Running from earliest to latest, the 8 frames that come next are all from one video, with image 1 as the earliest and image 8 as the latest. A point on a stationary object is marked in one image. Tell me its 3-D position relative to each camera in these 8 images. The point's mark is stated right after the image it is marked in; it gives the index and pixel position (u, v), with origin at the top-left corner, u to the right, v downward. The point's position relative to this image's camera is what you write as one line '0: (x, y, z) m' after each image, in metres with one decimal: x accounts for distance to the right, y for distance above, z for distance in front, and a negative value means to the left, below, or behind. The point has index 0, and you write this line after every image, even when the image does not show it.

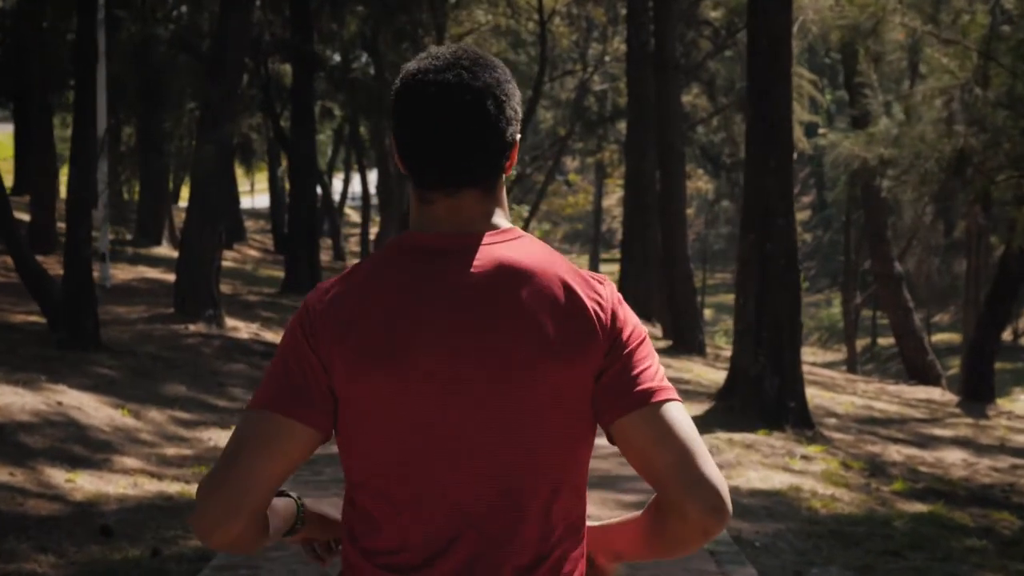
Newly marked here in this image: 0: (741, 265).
0: (+2.1, +0.2, +13.0) m
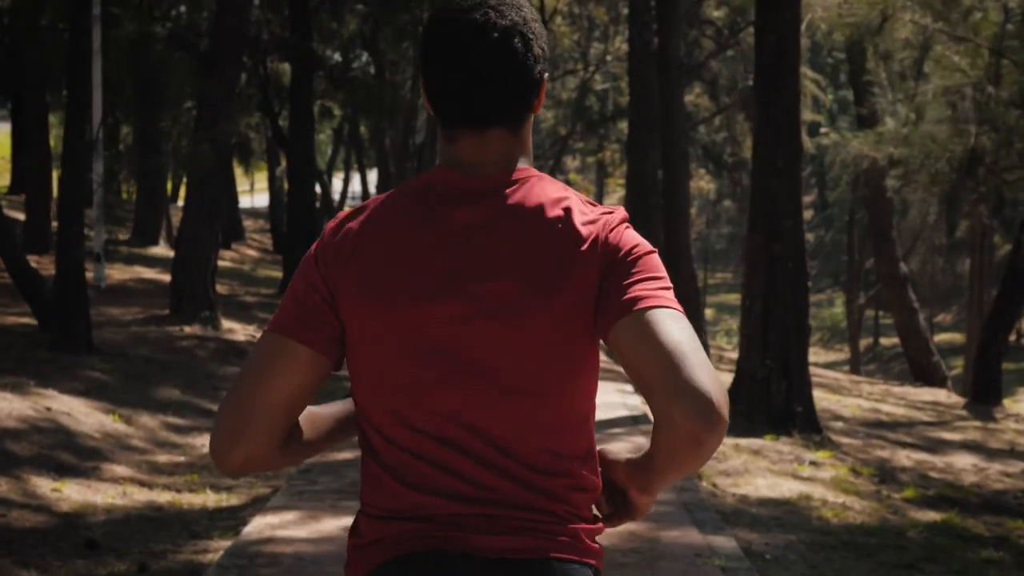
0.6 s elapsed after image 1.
0: (+2.1, +0.2, +12.7) m
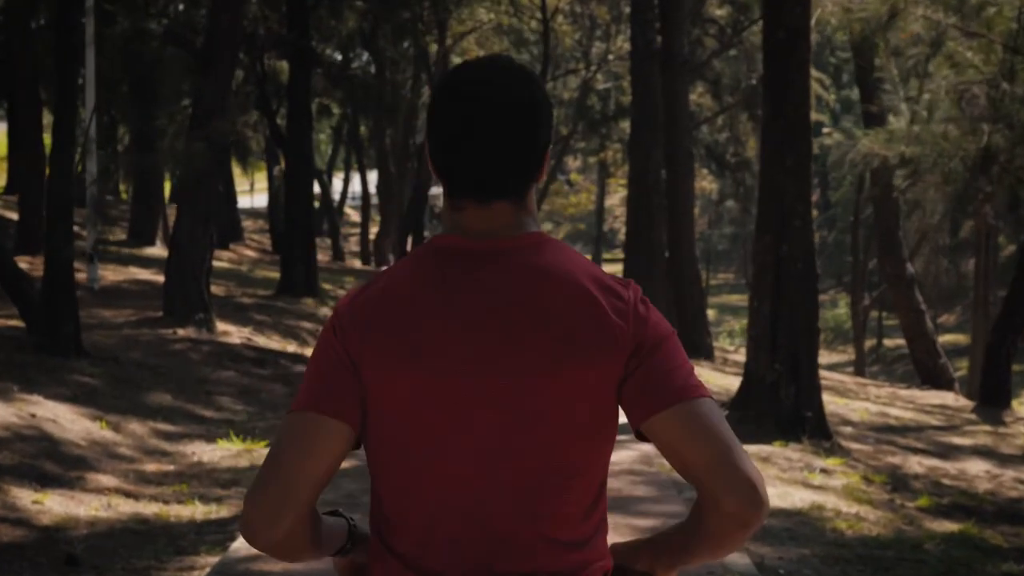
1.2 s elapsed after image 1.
0: (+2.2, +0.2, +12.4) m
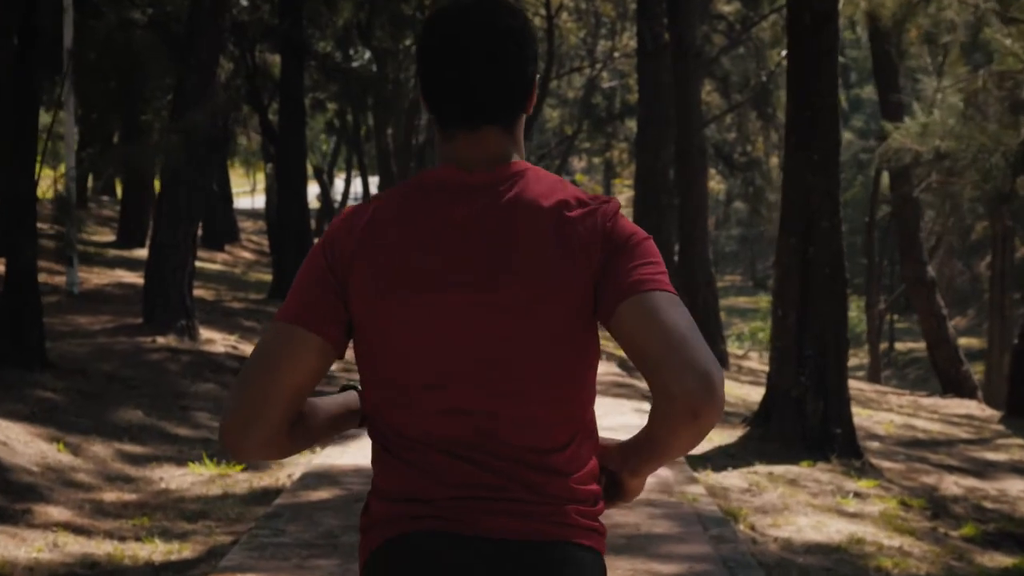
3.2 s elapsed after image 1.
0: (+2.2, +0.2, +11.4) m
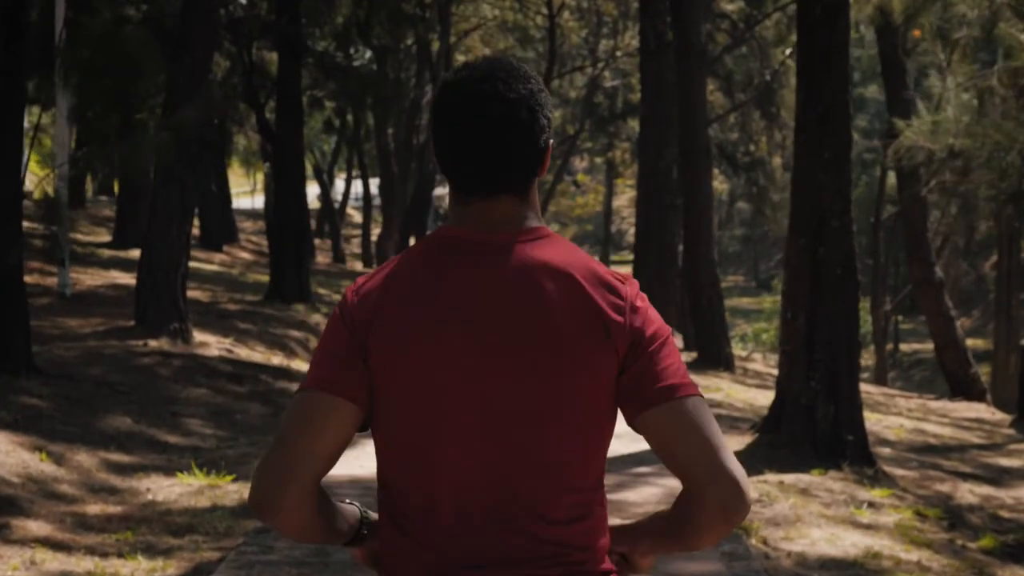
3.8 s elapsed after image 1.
0: (+2.2, +0.1, +11.1) m
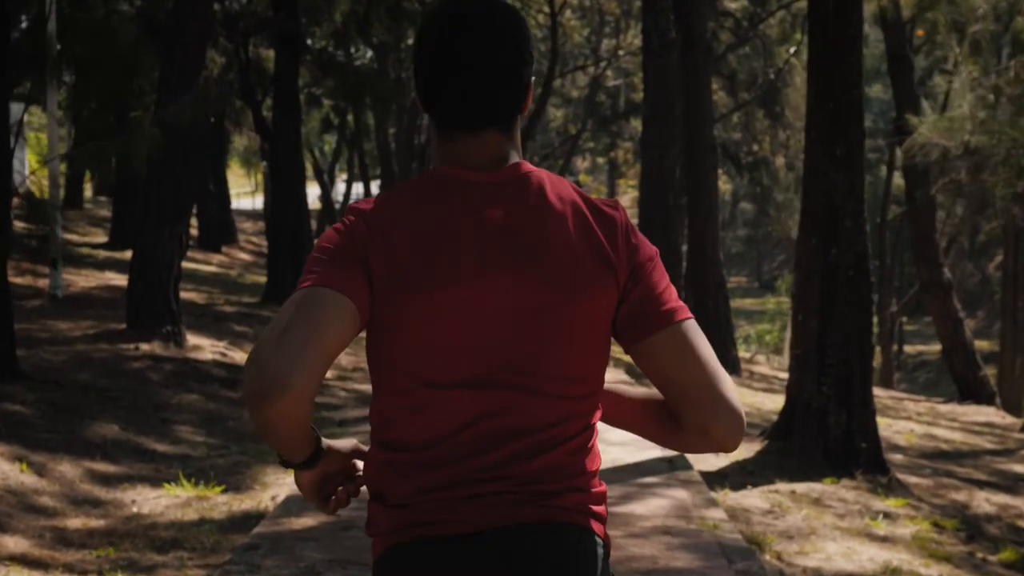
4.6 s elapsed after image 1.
0: (+2.2, +0.1, +10.7) m
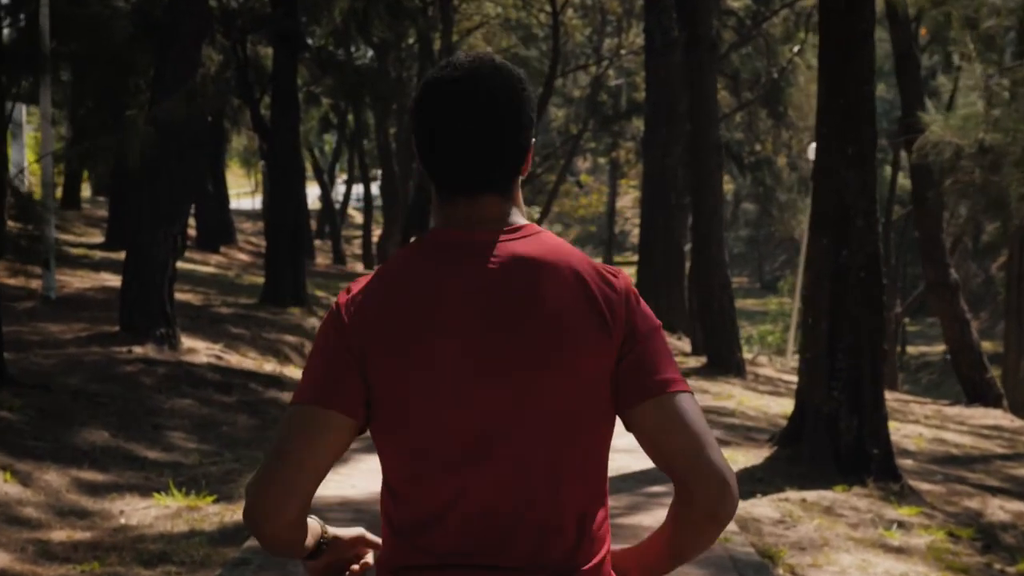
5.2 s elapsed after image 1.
0: (+2.2, +0.1, +10.4) m
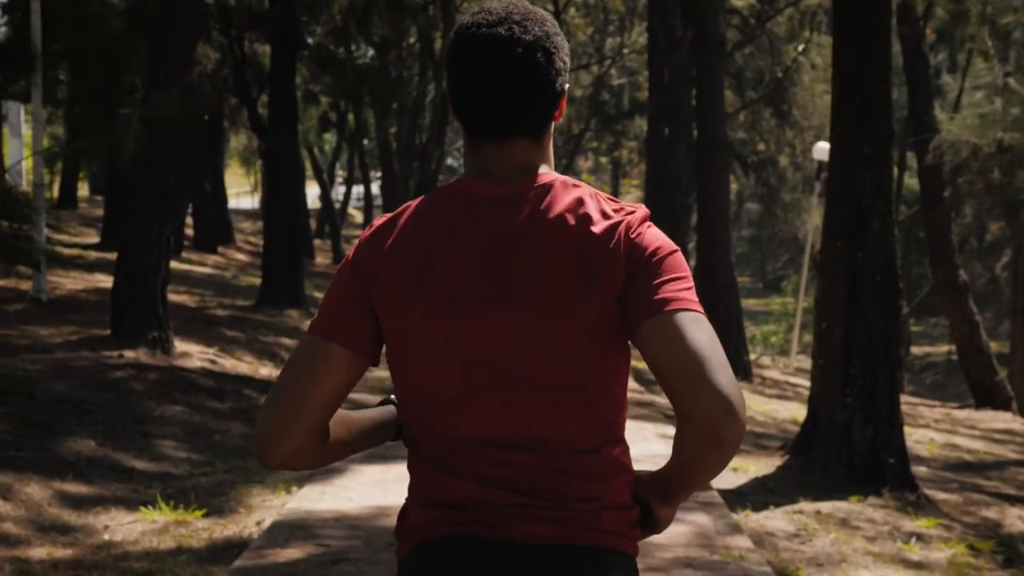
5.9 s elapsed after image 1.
0: (+2.3, +0.1, +10.1) m
